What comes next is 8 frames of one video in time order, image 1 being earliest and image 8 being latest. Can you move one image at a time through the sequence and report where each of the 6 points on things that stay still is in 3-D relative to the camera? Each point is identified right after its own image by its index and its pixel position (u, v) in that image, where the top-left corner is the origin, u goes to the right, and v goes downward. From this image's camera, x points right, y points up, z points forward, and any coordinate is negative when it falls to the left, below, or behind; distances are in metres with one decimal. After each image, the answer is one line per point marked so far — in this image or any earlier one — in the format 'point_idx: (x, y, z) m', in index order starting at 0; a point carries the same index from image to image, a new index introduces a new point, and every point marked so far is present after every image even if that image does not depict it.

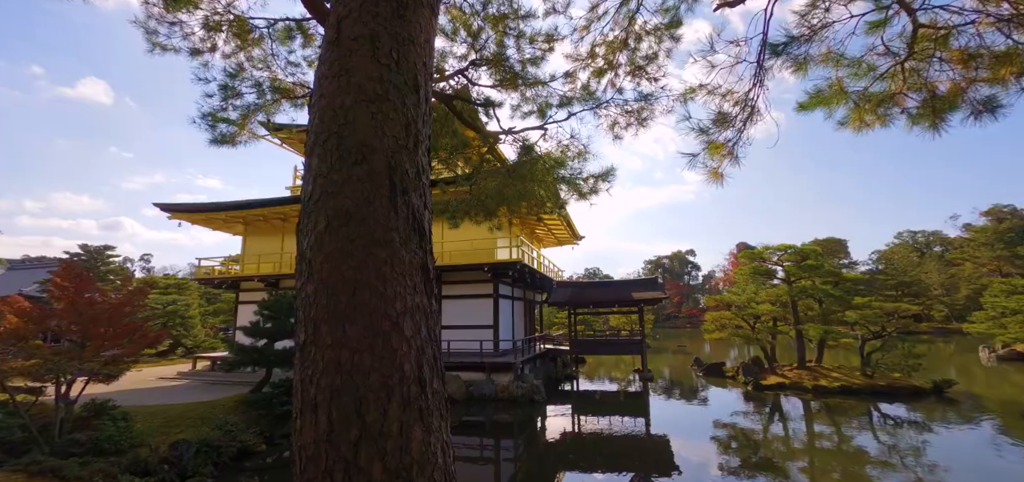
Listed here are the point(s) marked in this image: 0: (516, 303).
0: (+0.1, -1.8, +13.2) m
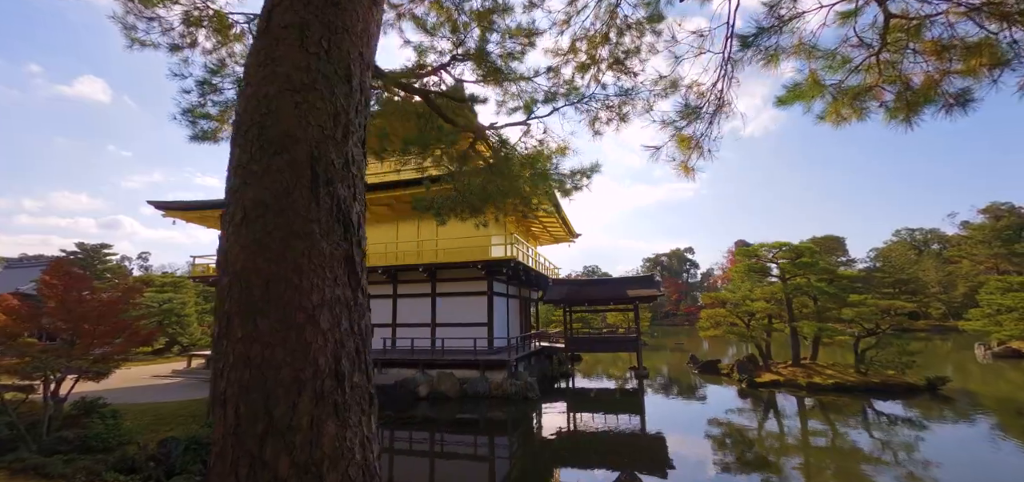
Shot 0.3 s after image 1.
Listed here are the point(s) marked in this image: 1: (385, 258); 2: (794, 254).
0: (-0.1, -1.7, +13.2) m
1: (-3.3, -0.4, +11.8) m
2: (+7.8, -0.4, +12.6) m
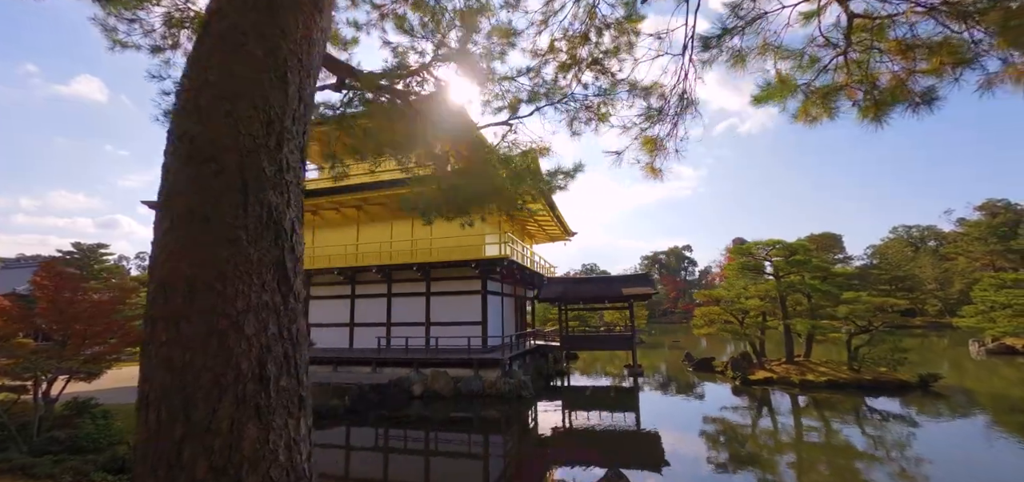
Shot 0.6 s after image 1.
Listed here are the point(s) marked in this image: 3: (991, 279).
0: (-0.2, -1.7, +13.2) m
1: (-3.5, -0.4, +11.8) m
2: (+7.6, -0.3, +12.7) m
3: (+18.6, -1.5, +17.6) m
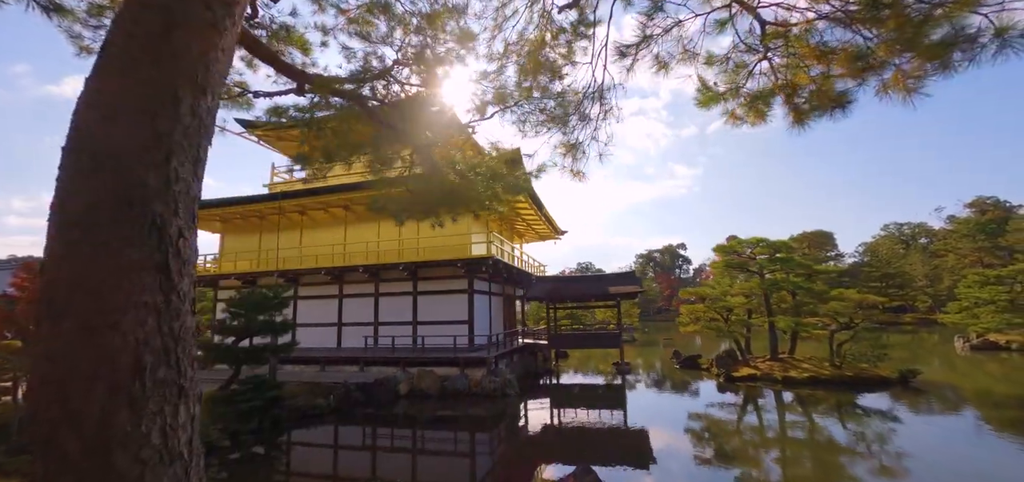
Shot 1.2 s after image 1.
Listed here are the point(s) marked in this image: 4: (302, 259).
0: (-0.6, -1.7, +13.3) m
1: (-3.8, -0.4, +11.8) m
2: (+7.3, -0.2, +12.8) m
3: (+18.2, -1.4, +17.8) m
4: (-5.7, -0.5, +12.3) m
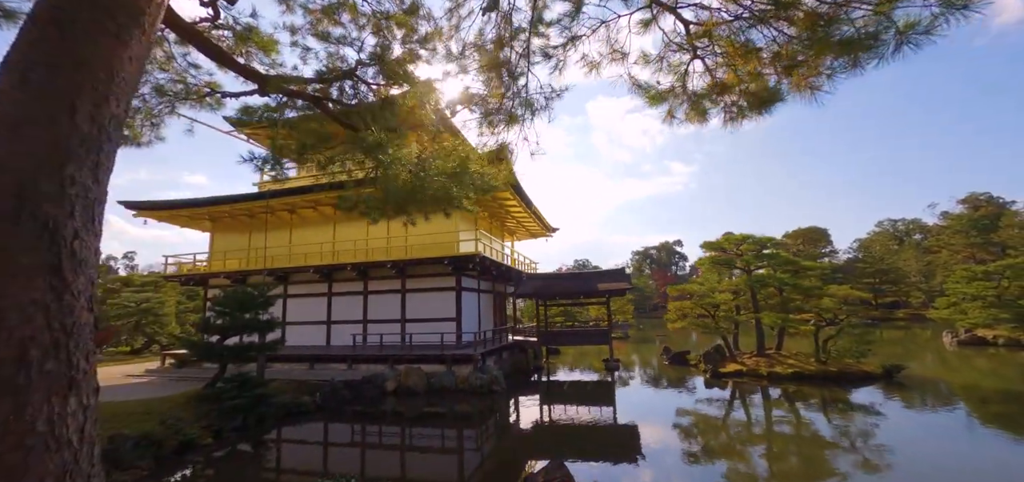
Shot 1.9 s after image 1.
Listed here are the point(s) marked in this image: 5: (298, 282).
0: (-0.9, -1.6, +13.3) m
1: (-4.1, -0.4, +11.9) m
2: (+7.0, -0.1, +12.9) m
3: (+17.8, -1.2, +17.9) m
4: (-6.0, -0.4, +12.3) m
5: (-5.9, -1.1, +12.6) m
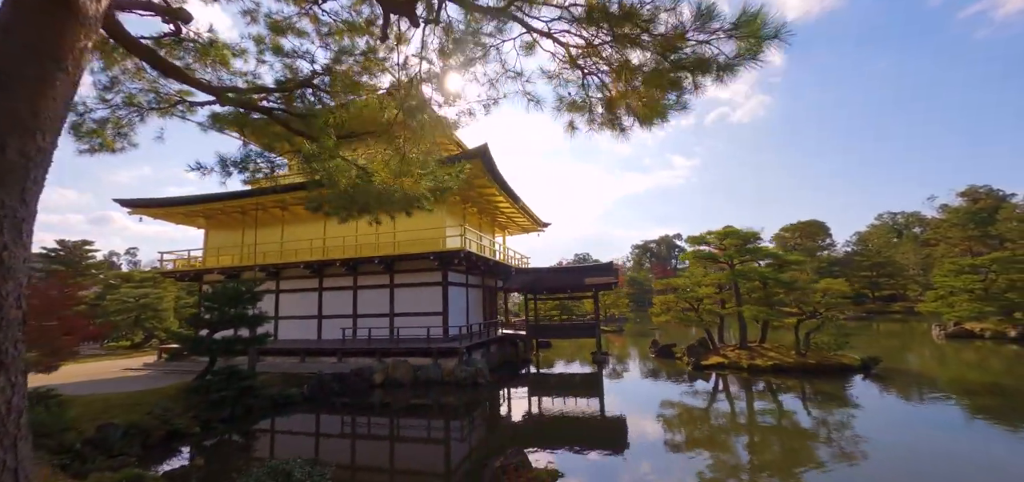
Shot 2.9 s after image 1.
0: (-1.3, -1.5, +13.6) m
1: (-4.5, -0.3, +12.1) m
2: (+6.6, 0.0, +13.1) m
3: (+17.5, -1.0, +18.0) m
4: (-6.4, -0.3, +12.6) m
5: (-6.3, -1.0, +12.9) m
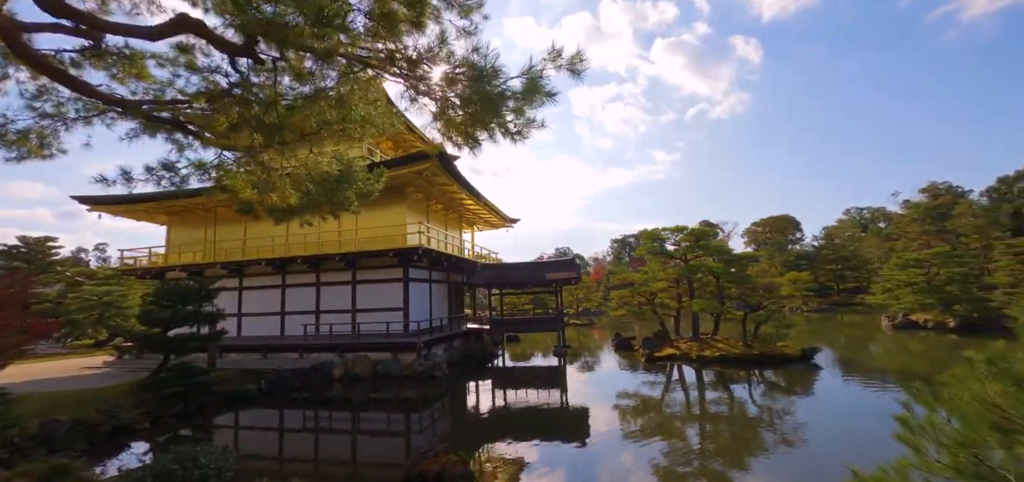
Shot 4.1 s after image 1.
0: (-2.4, -1.4, +13.8) m
1: (-5.6, -0.2, +12.2) m
2: (+5.5, +0.1, +13.6) m
3: (+16.2, -0.8, +18.9) m
4: (-7.5, -0.3, +12.7) m
5: (-7.4, -0.9, +12.9) m
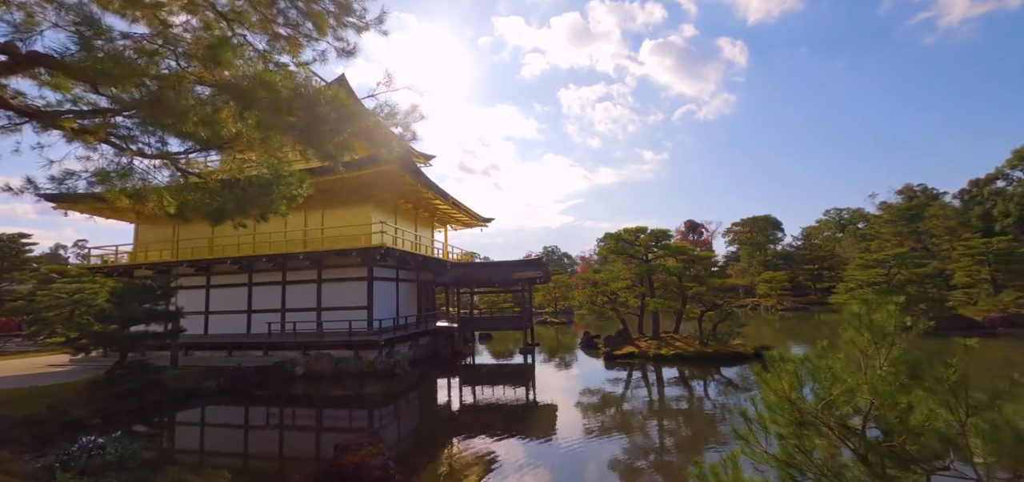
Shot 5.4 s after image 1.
0: (-3.4, -1.4, +14.0) m
1: (-6.6, -0.2, +12.4) m
2: (+4.5, +0.1, +13.9) m
3: (+15.1, -0.8, +19.5) m
4: (-8.5, -0.2, +12.8) m
5: (-8.4, -0.9, +13.1) m
